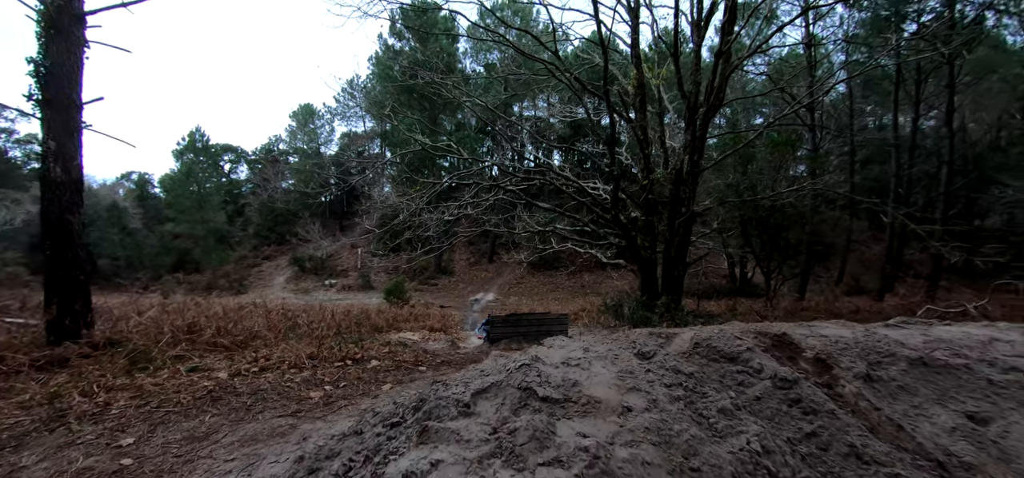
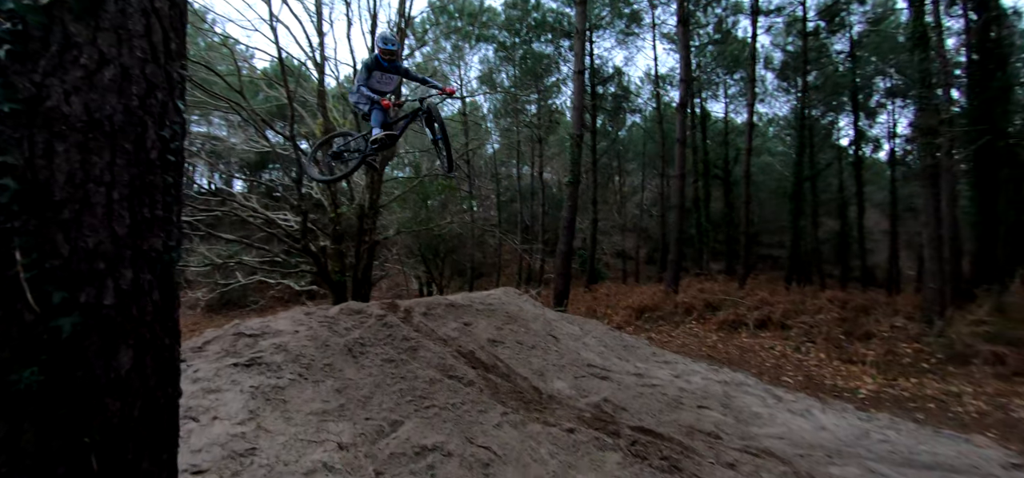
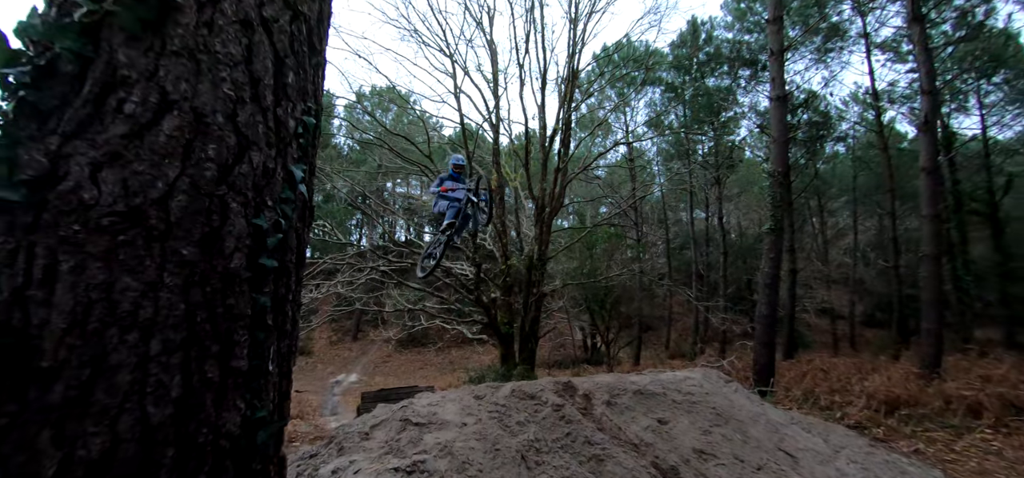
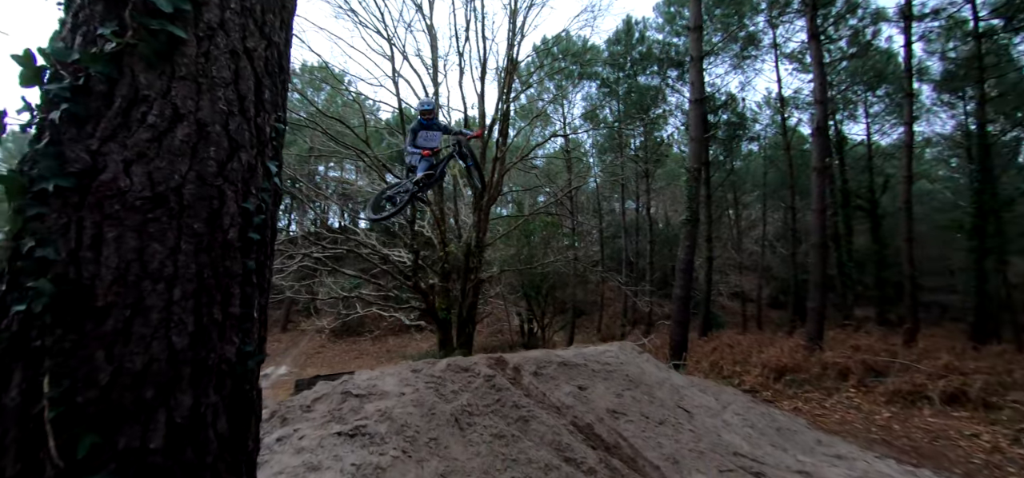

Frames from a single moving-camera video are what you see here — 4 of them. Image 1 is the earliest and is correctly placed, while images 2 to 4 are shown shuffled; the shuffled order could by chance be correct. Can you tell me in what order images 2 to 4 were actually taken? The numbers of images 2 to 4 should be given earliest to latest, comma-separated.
3, 4, 2
